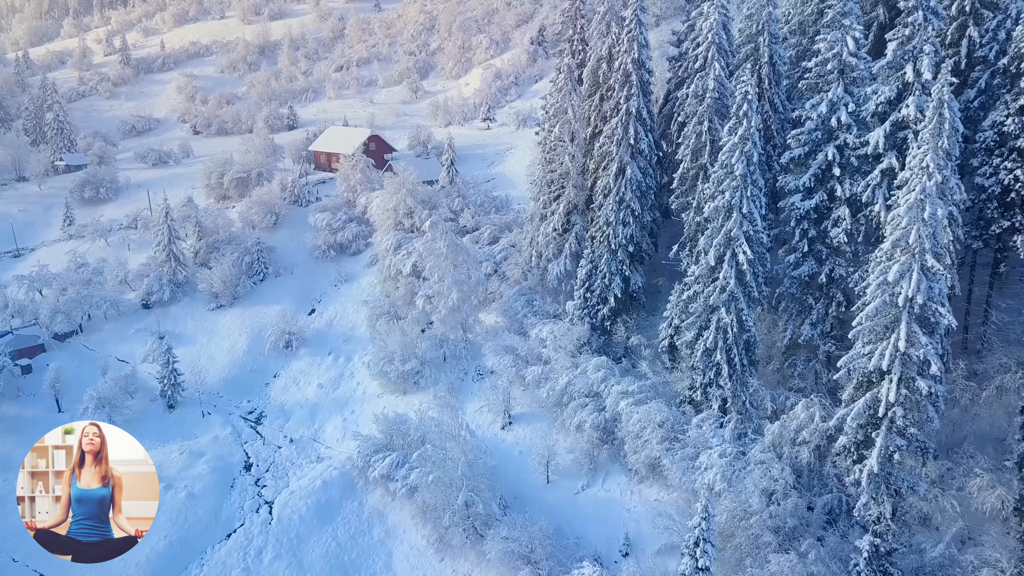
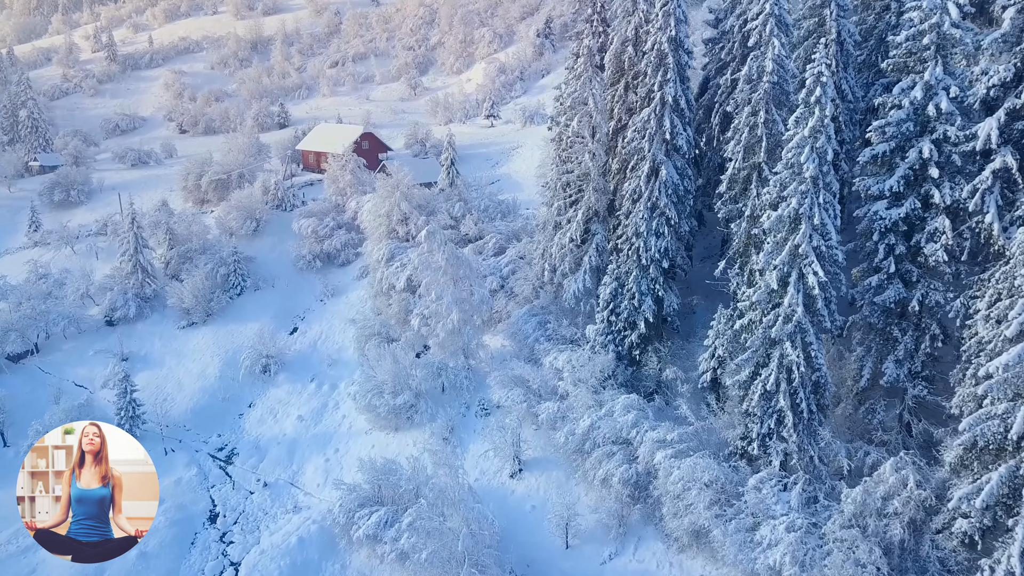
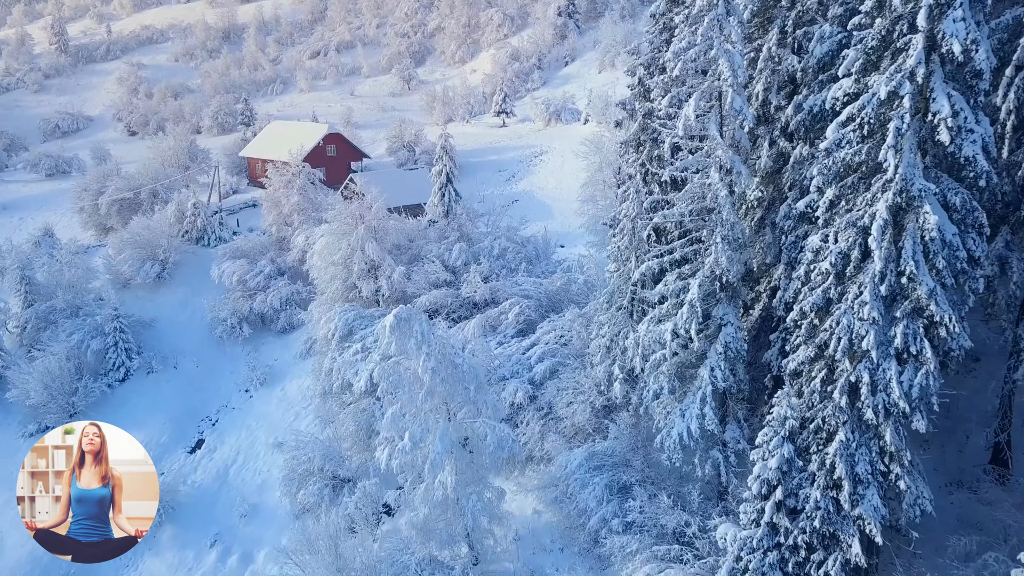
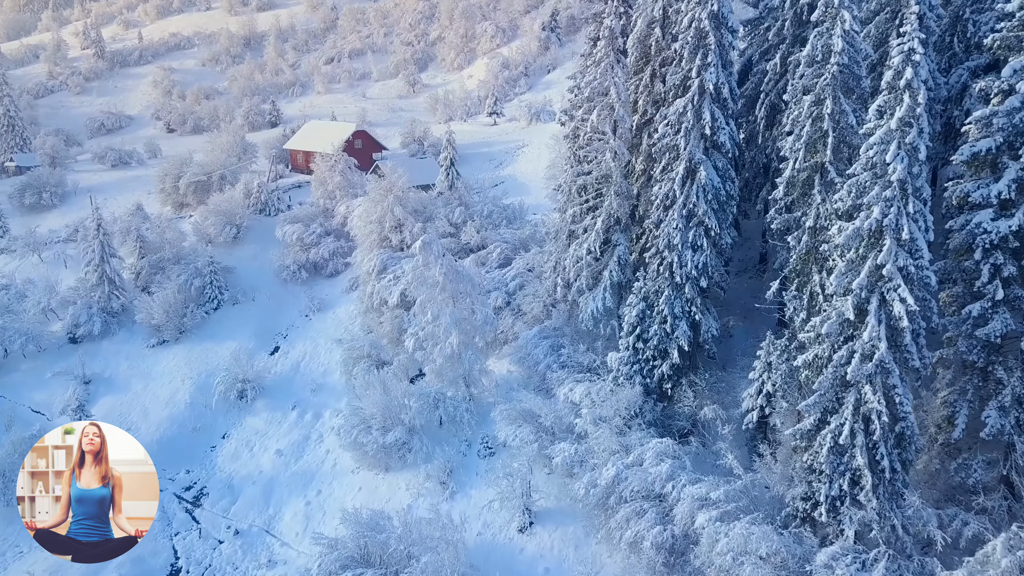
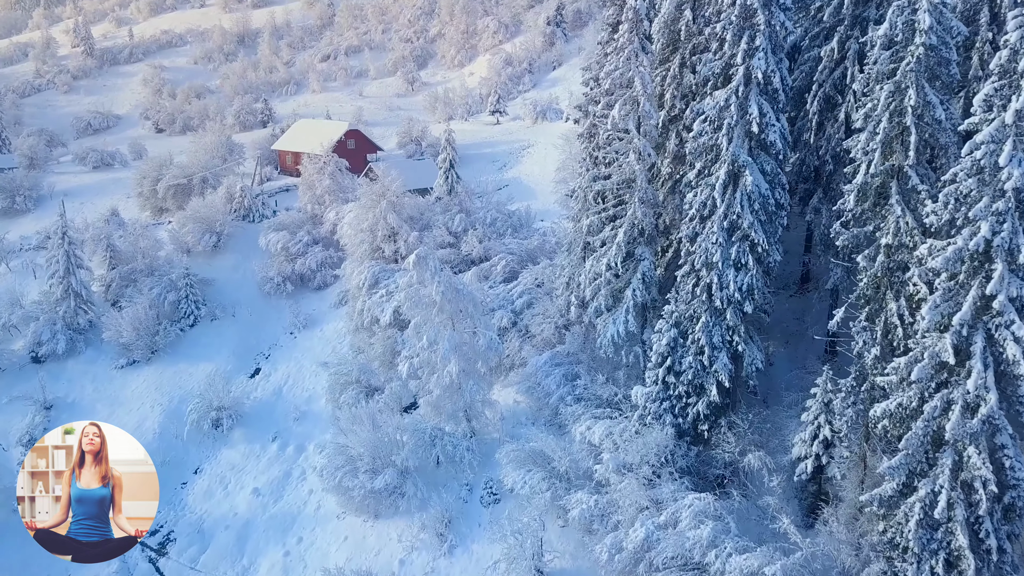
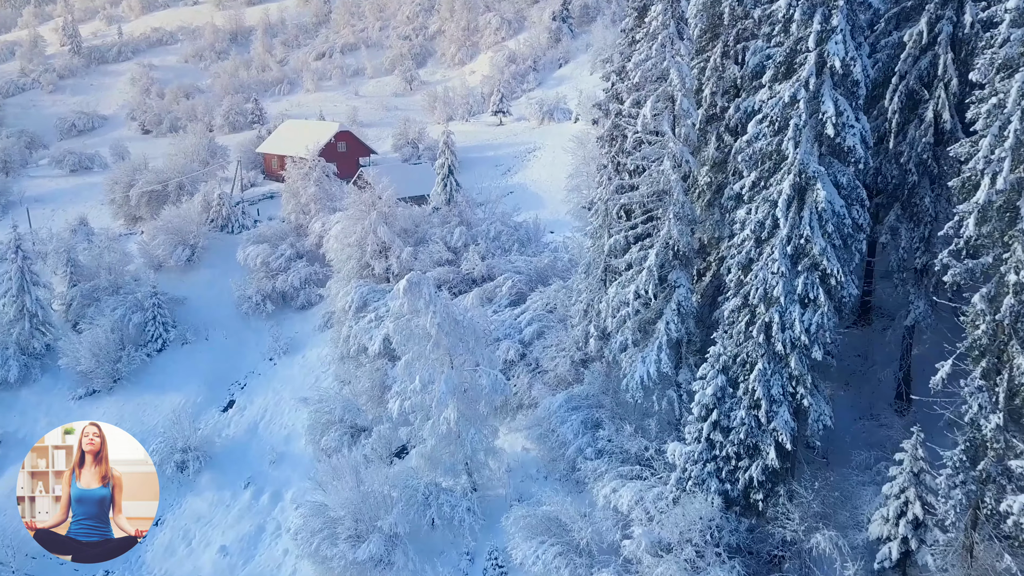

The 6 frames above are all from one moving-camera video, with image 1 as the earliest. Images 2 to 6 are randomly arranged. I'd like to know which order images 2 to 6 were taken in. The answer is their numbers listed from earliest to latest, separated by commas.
2, 4, 5, 6, 3
